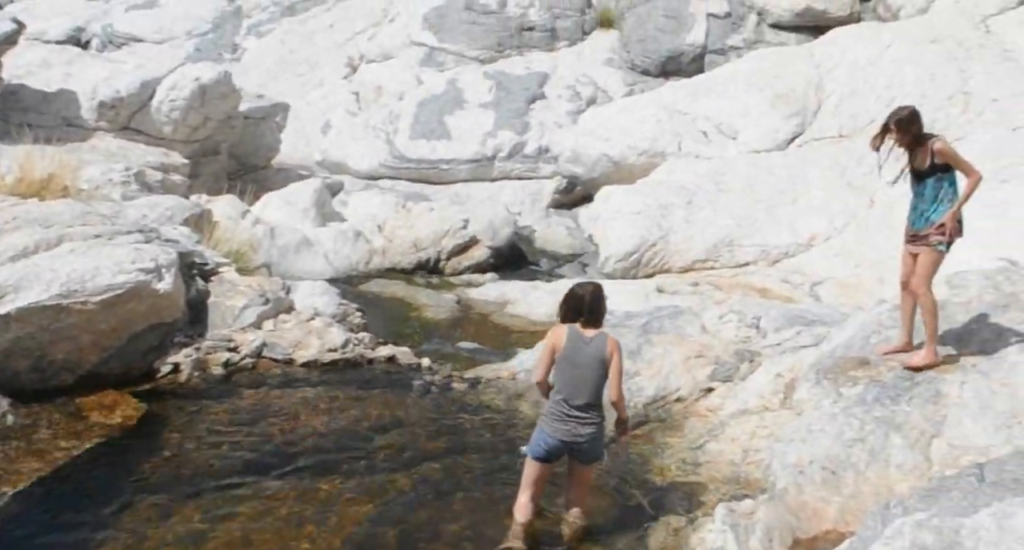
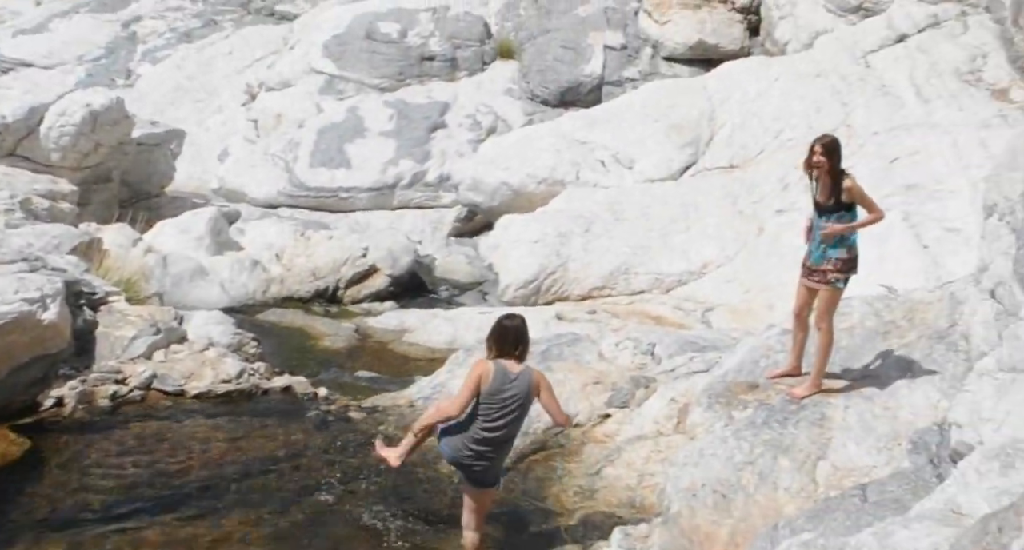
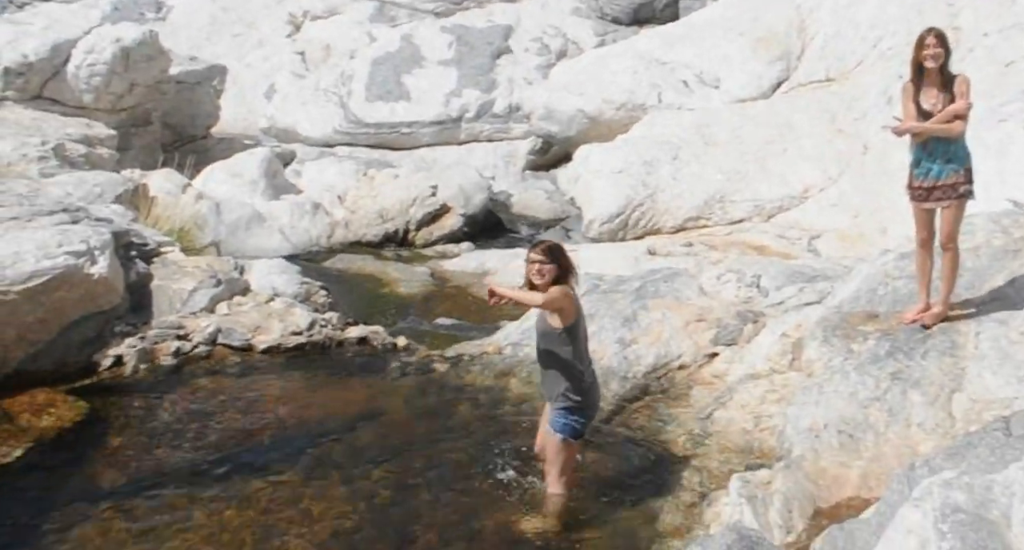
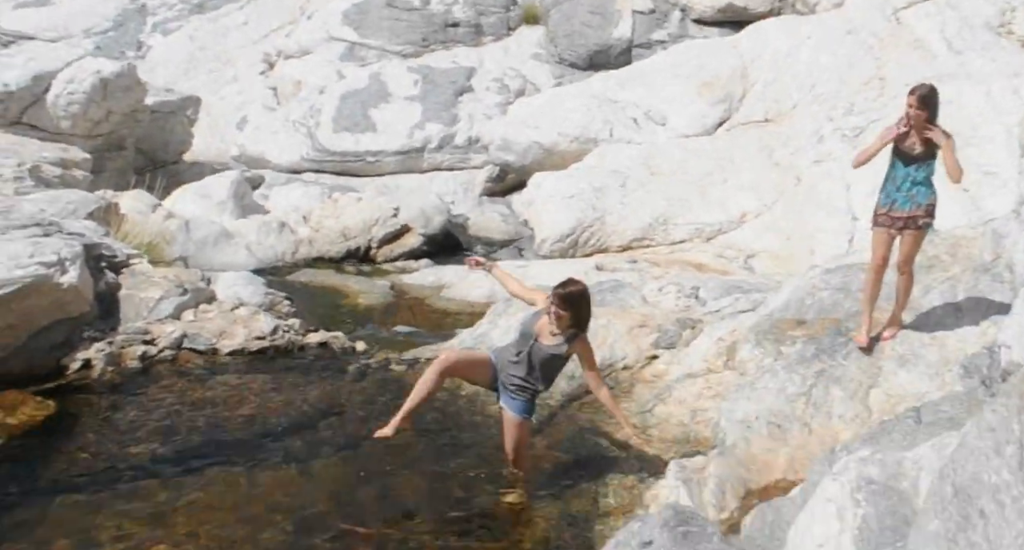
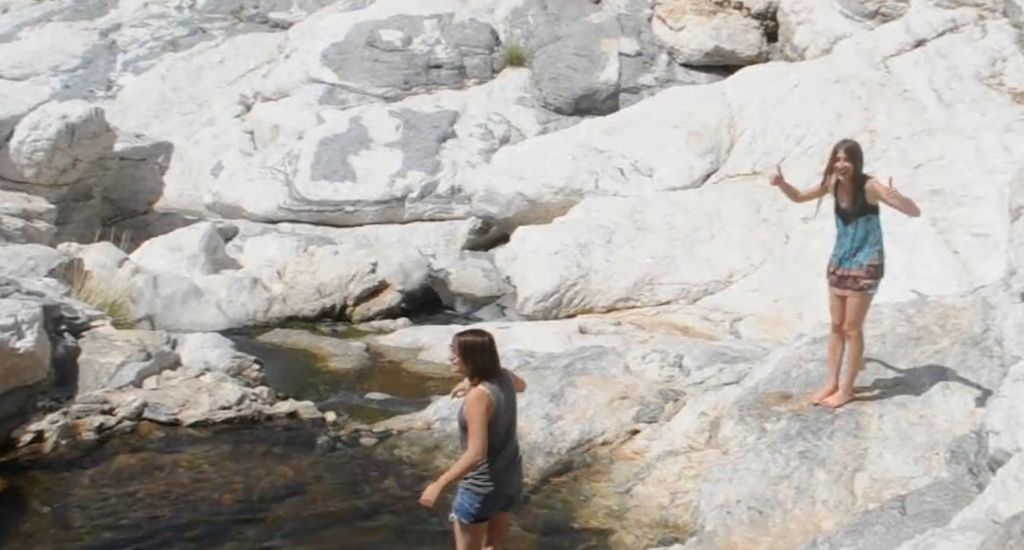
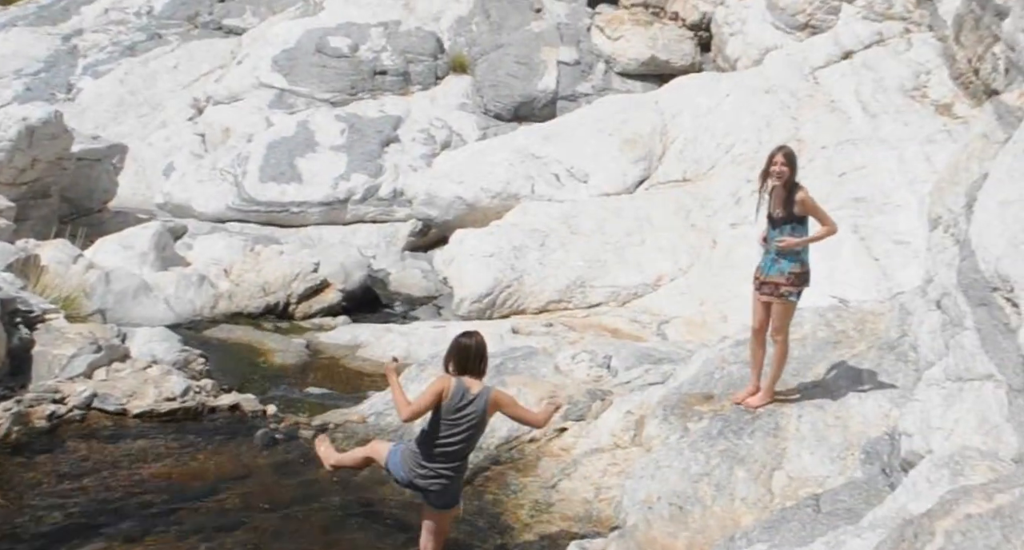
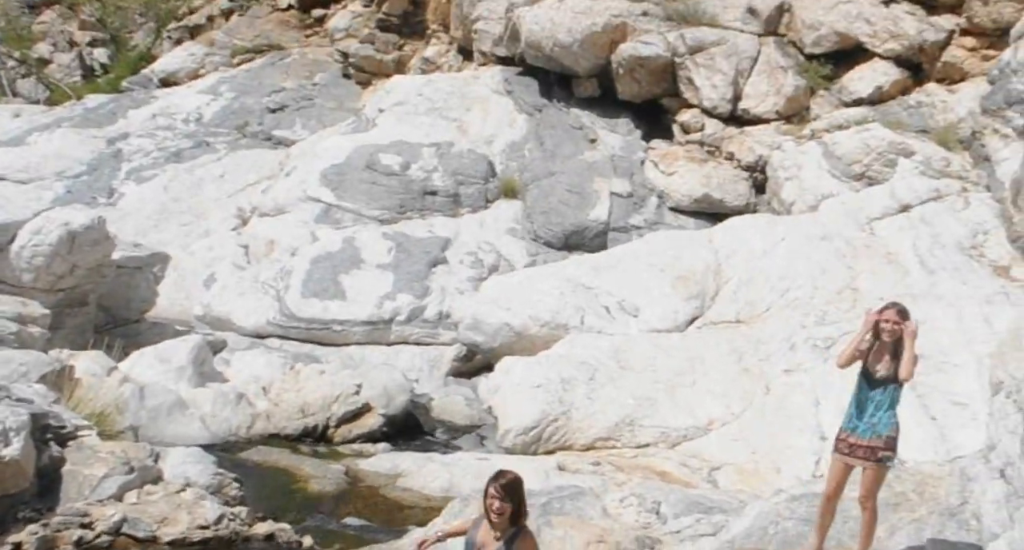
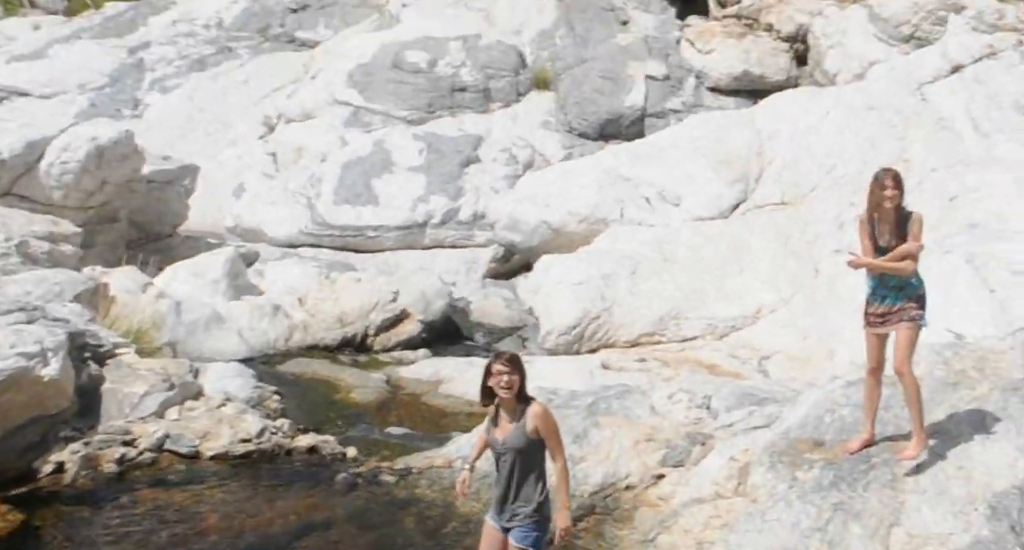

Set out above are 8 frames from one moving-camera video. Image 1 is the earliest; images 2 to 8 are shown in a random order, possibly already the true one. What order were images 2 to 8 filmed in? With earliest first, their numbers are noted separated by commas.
2, 6, 5, 3, 8, 7, 4
